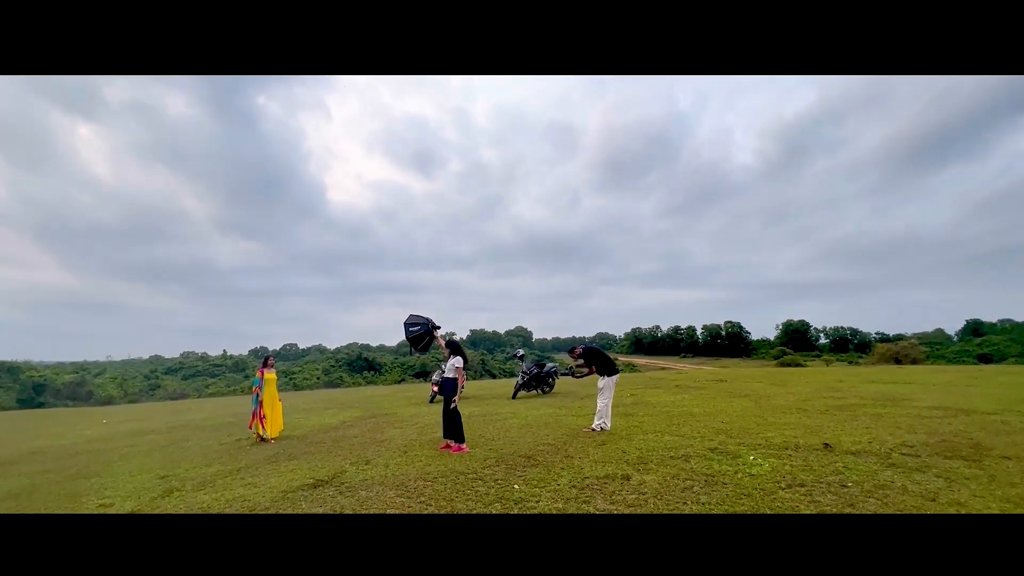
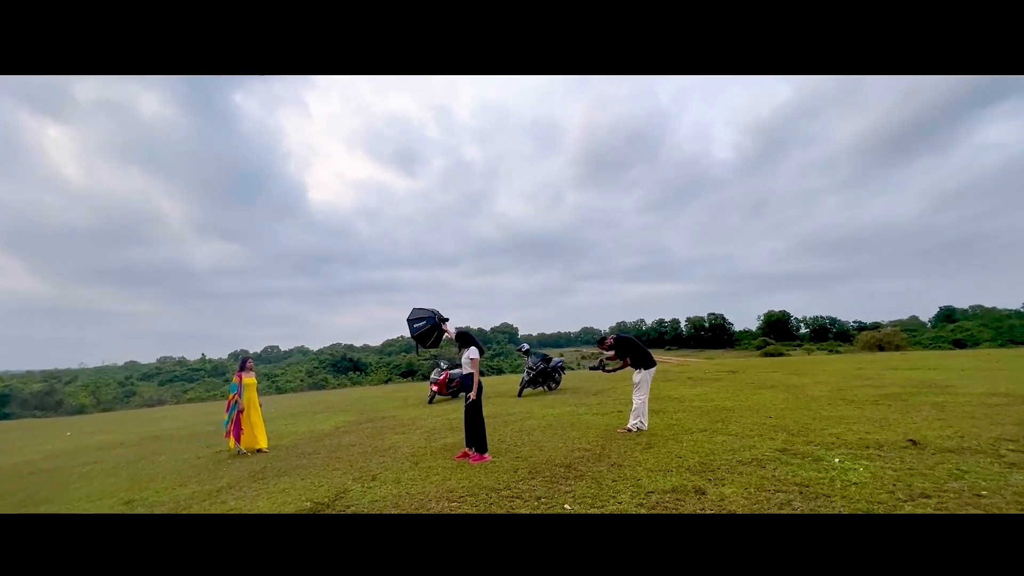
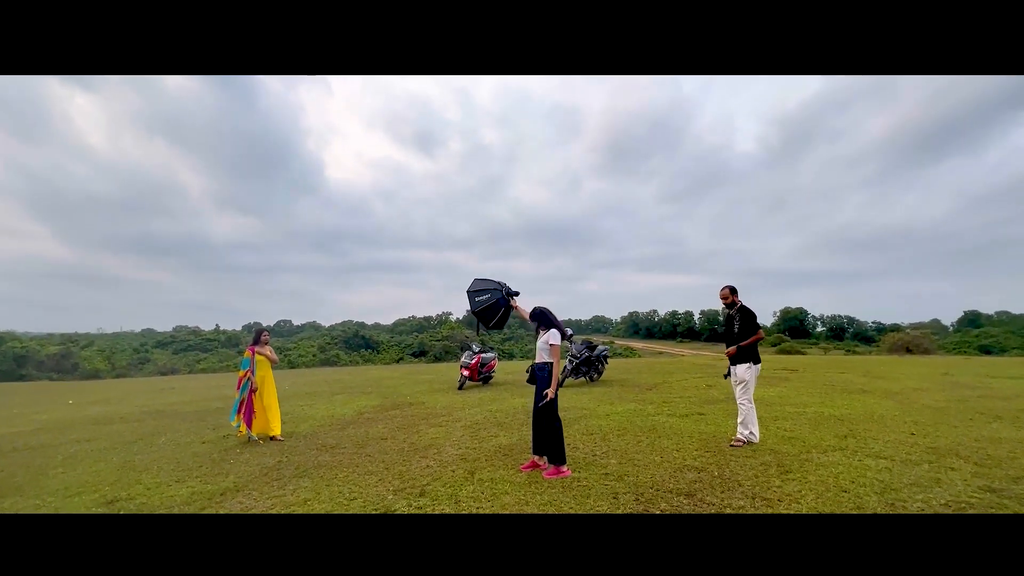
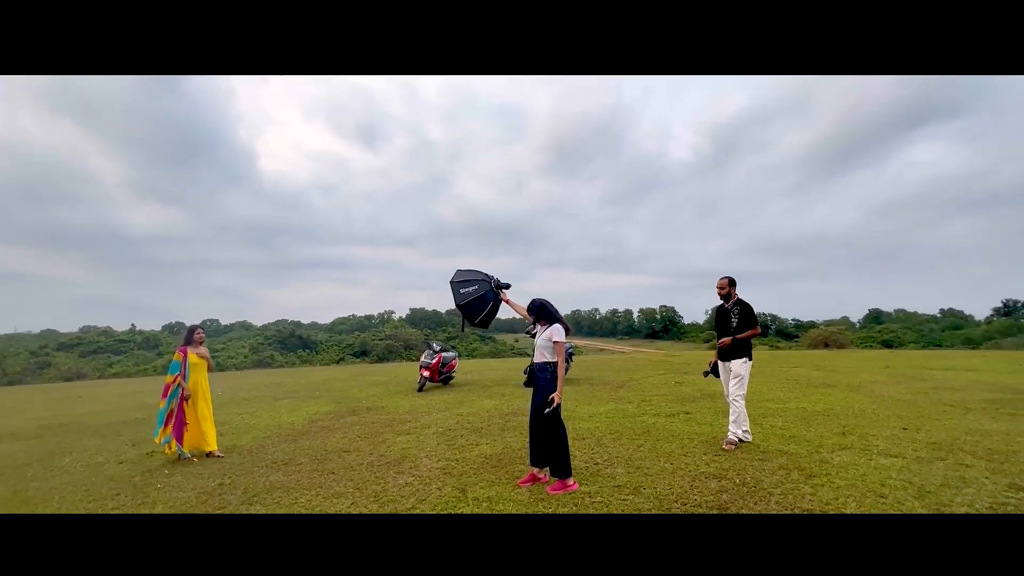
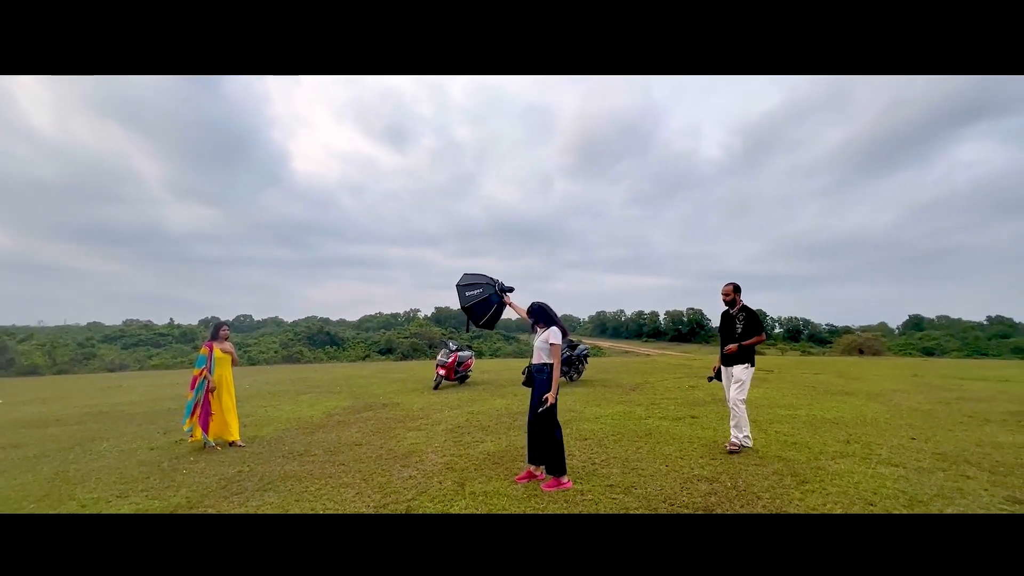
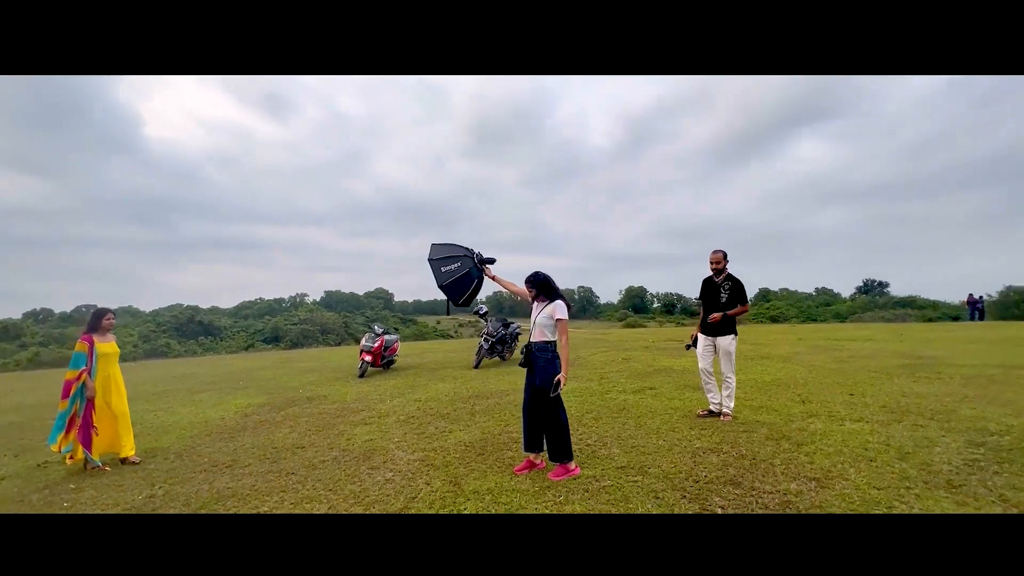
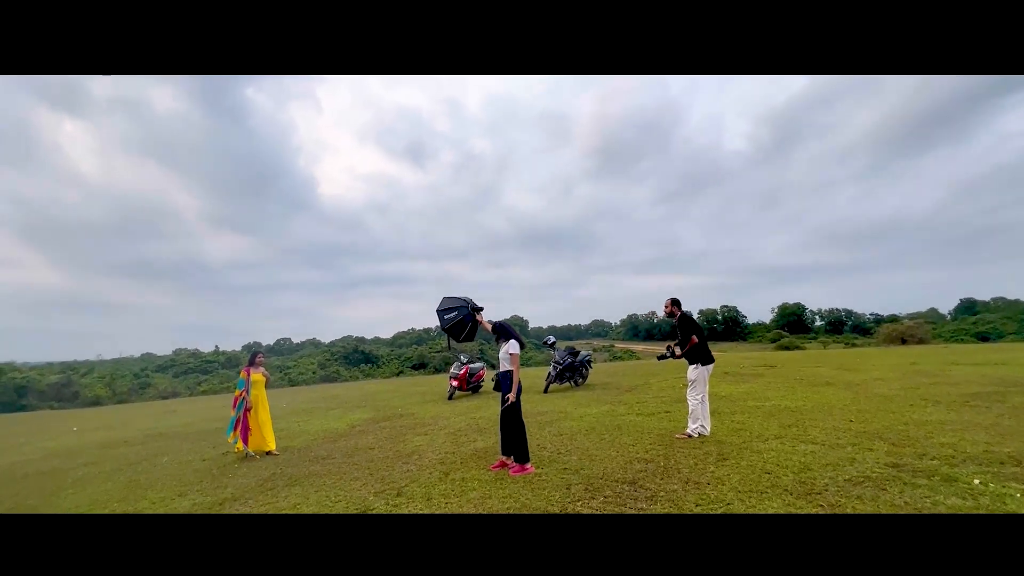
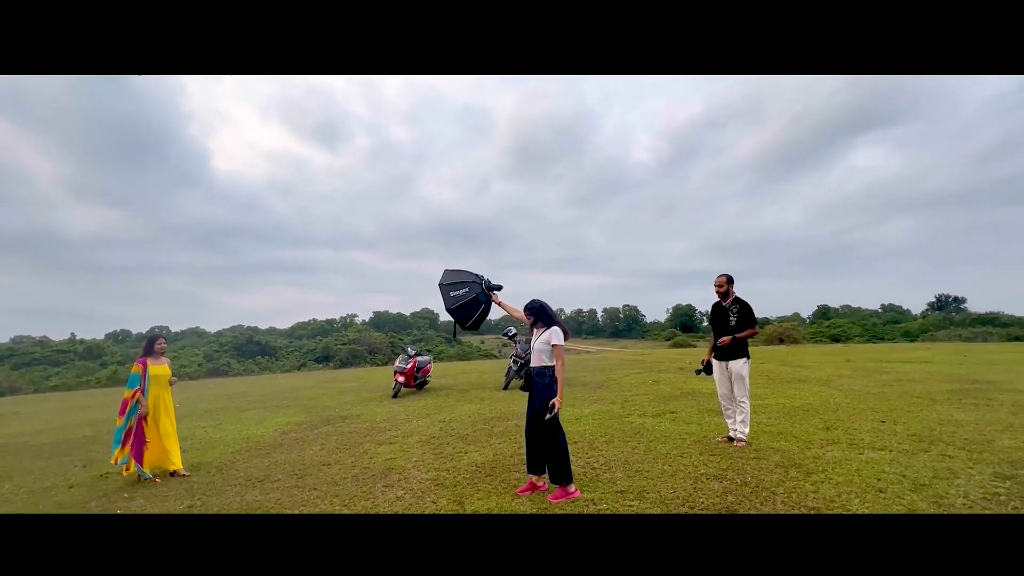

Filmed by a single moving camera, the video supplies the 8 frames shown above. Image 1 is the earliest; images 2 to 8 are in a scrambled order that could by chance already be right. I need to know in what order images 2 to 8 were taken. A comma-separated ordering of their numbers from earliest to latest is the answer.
2, 7, 3, 5, 4, 8, 6
